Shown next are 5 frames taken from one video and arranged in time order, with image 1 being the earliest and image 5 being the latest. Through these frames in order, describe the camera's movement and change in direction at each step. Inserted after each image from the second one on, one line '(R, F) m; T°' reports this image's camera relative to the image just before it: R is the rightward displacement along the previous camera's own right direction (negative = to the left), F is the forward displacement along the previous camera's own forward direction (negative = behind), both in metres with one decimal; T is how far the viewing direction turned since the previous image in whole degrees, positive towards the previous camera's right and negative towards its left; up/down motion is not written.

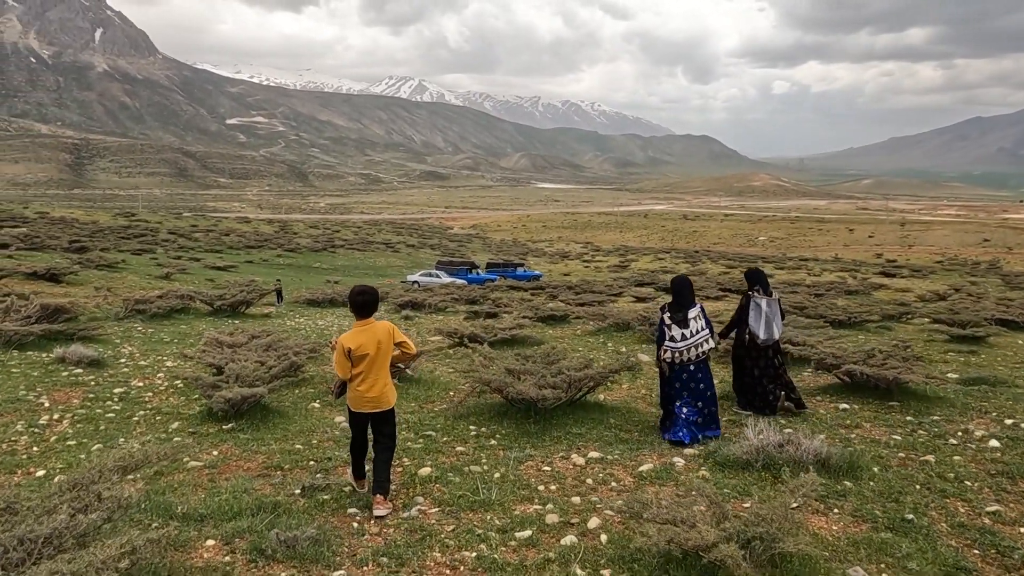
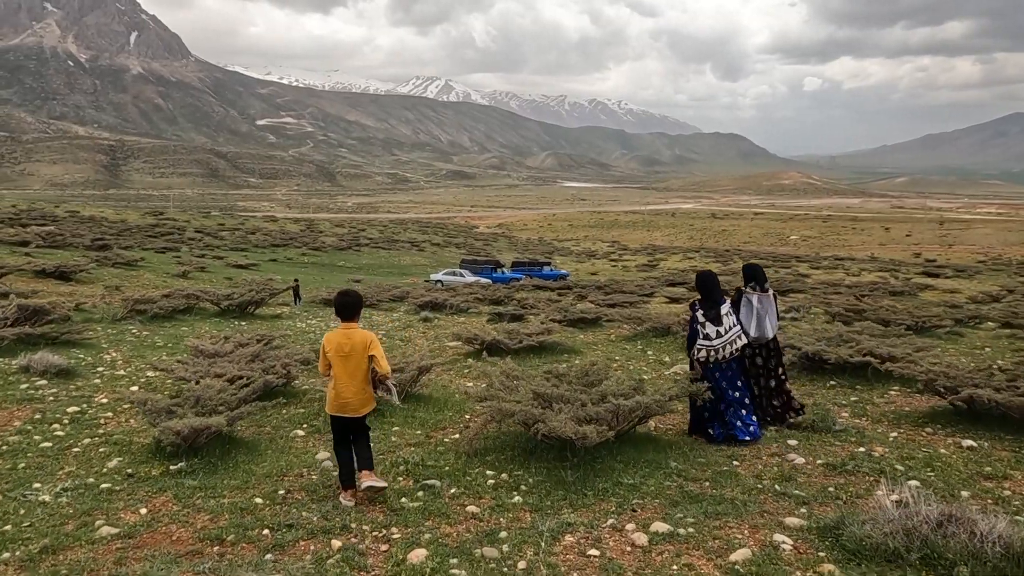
(0.0, +2.0) m; -2°
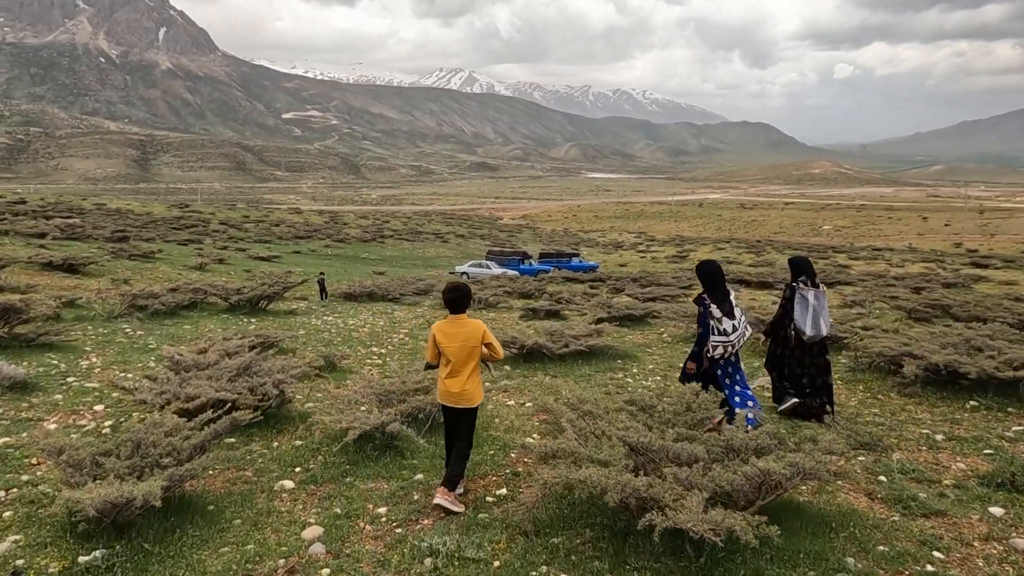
(-0.4, +2.4) m; -2°
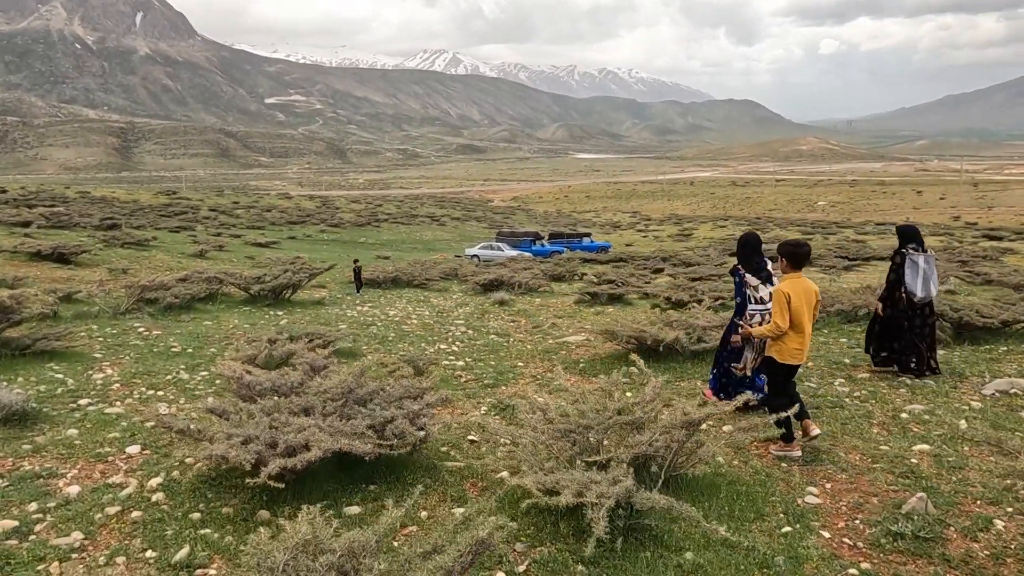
(-2.1, +2.7) m; +1°
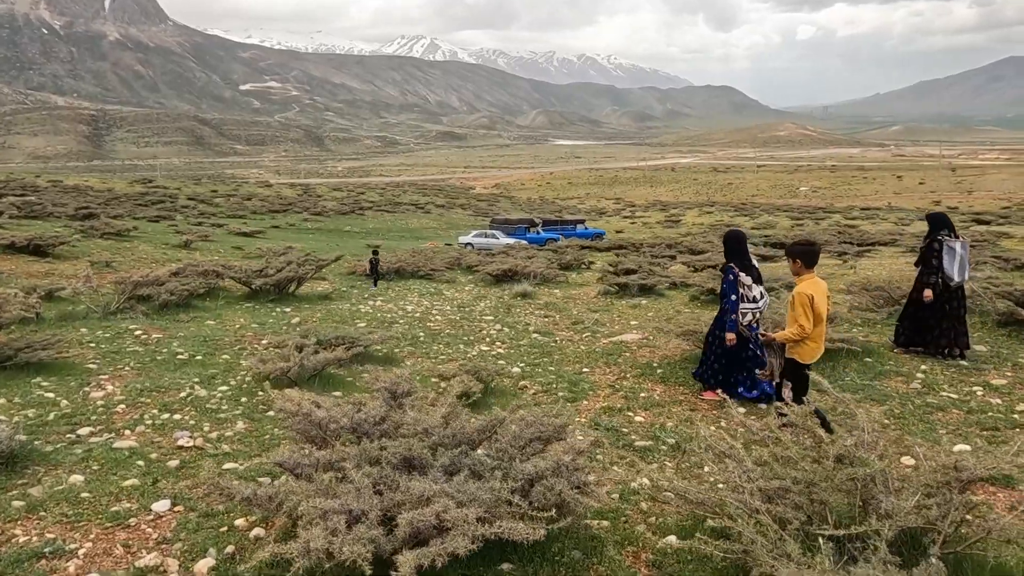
(-1.2, +1.5) m; +2°
